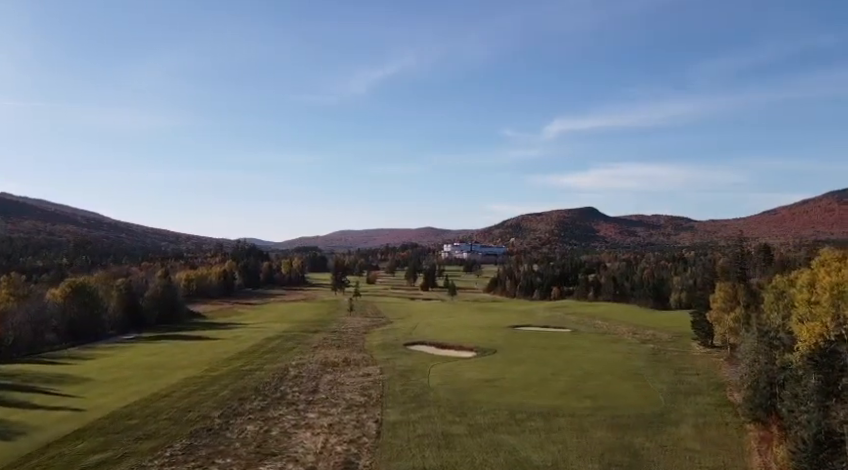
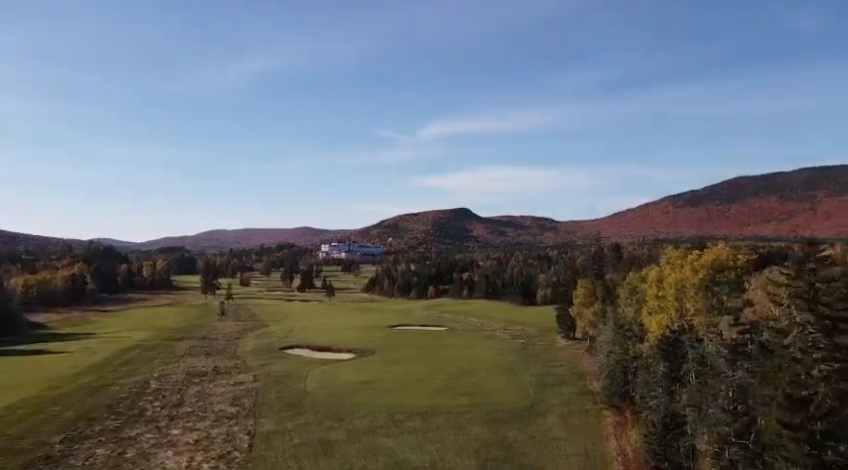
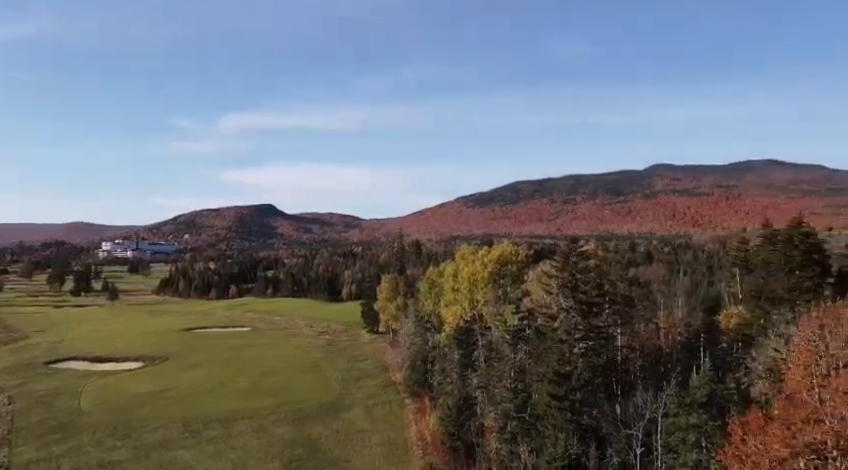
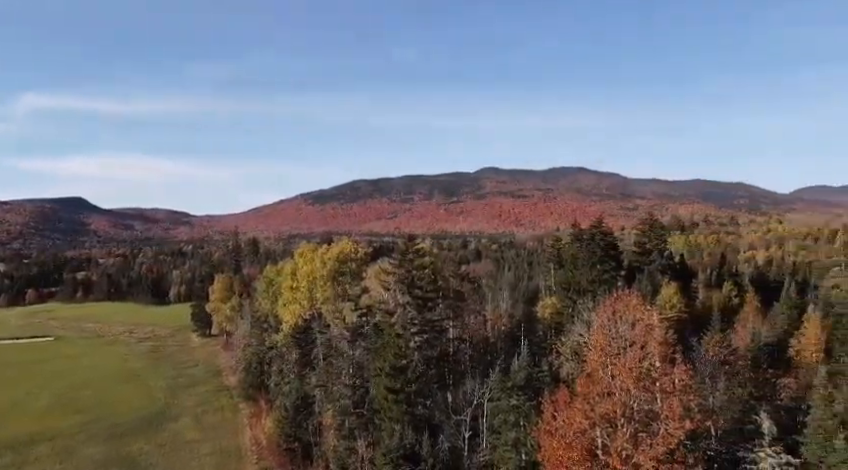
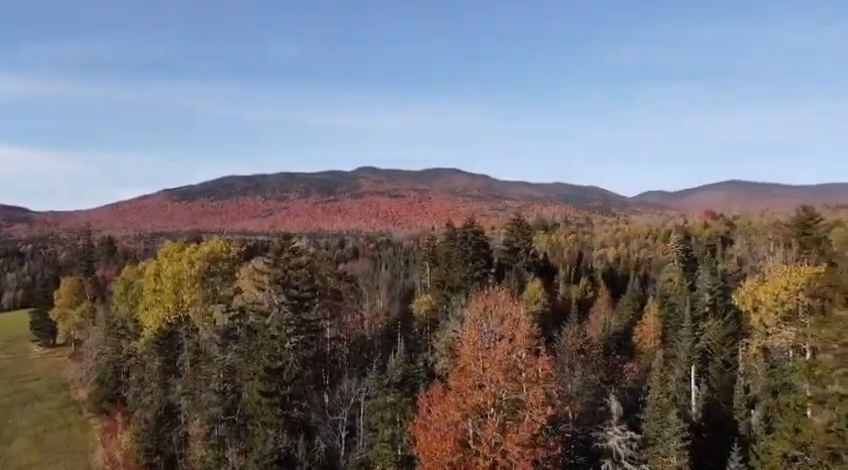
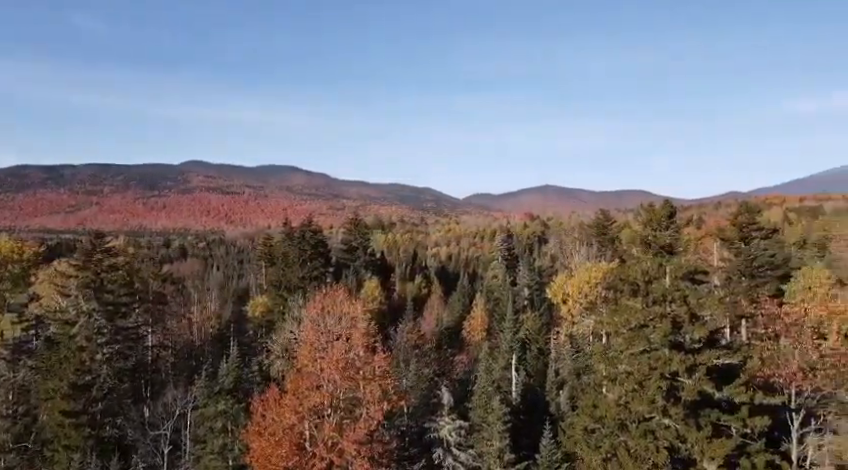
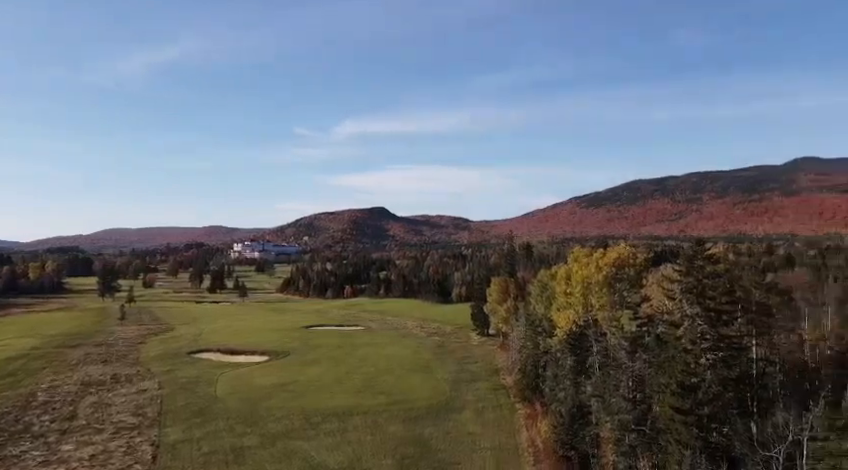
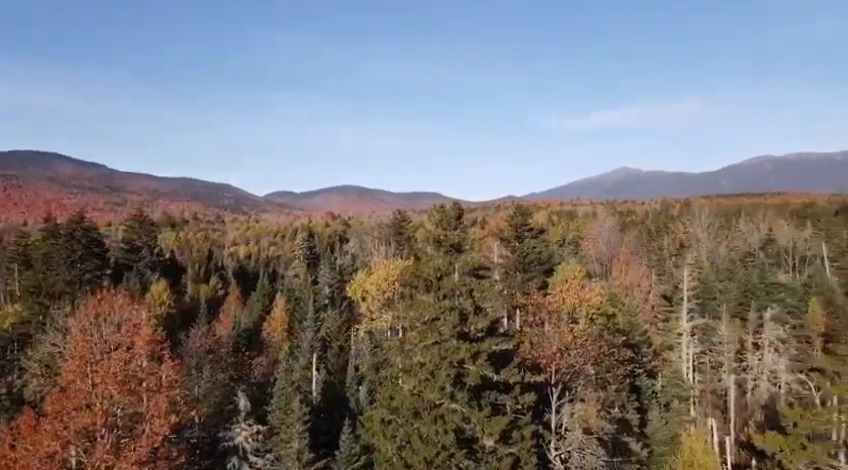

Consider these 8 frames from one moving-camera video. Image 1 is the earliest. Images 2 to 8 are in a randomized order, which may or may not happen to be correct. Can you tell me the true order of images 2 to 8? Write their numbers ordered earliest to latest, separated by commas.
2, 7, 3, 4, 5, 6, 8
